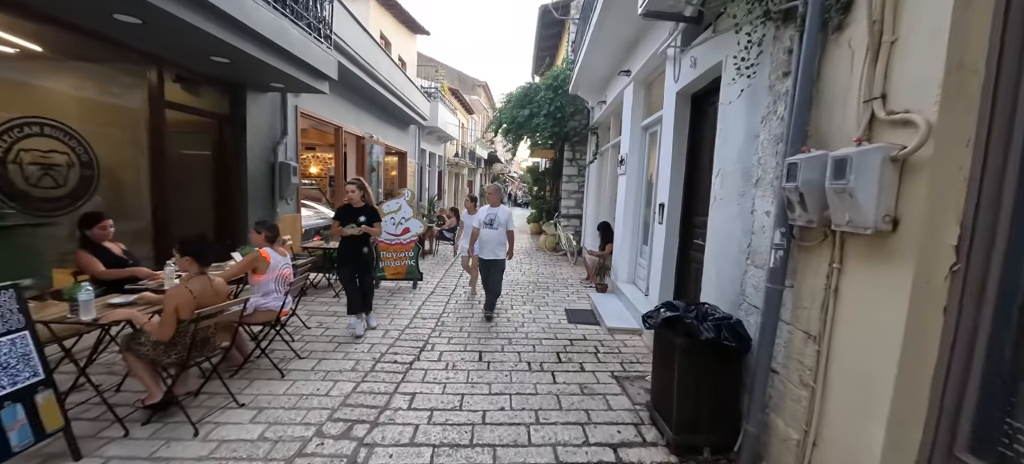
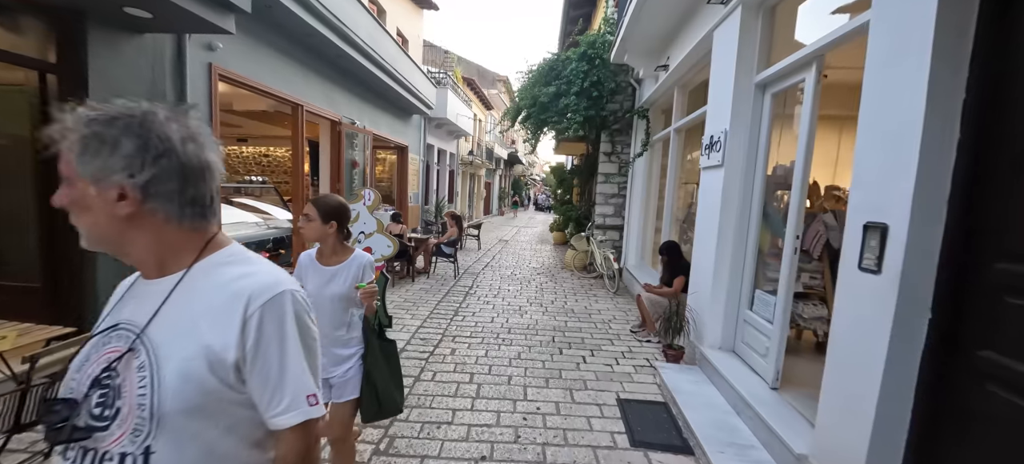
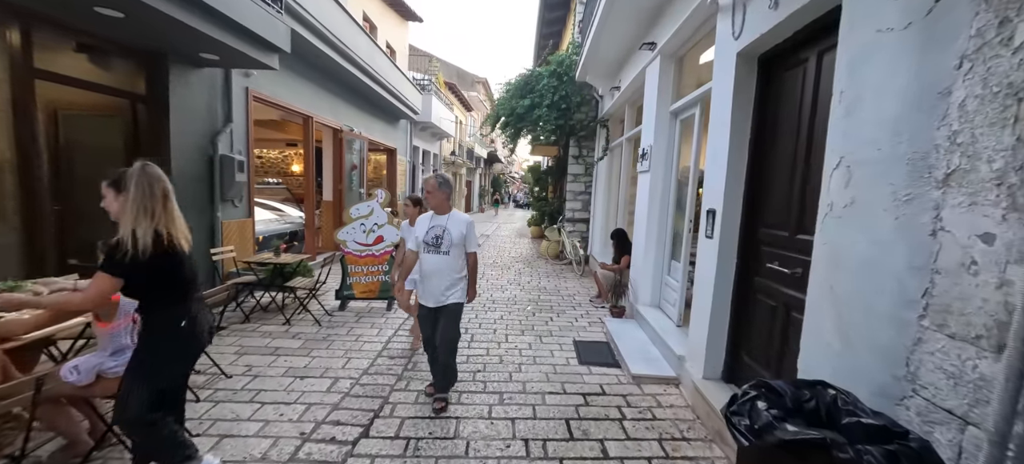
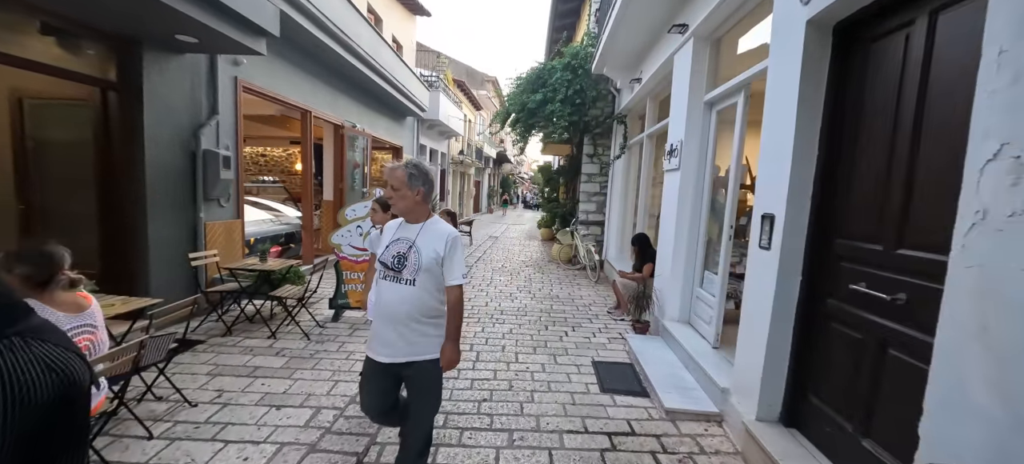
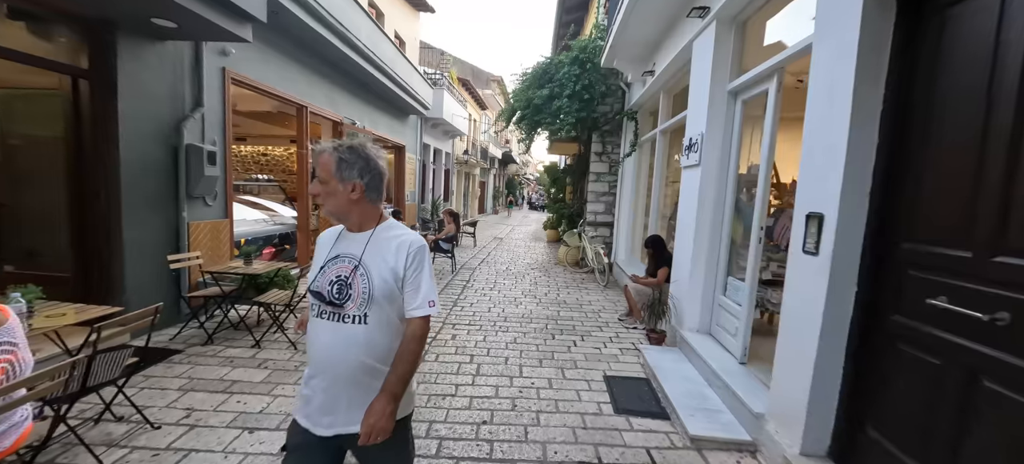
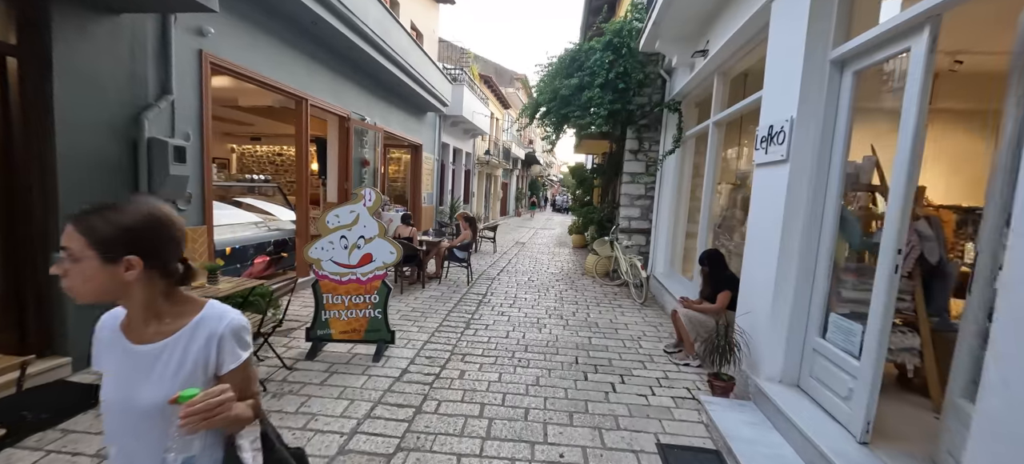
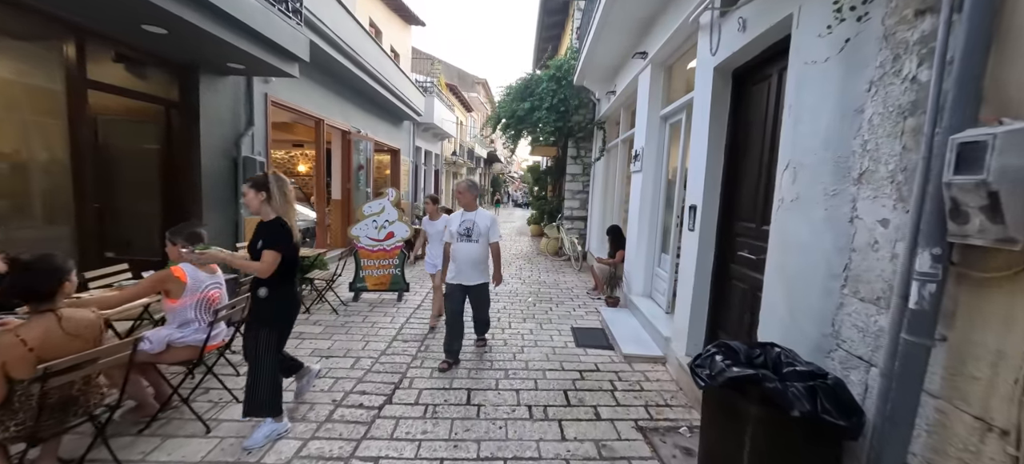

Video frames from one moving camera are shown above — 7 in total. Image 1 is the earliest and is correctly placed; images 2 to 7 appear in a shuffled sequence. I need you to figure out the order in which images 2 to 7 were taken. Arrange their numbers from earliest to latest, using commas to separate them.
7, 3, 4, 5, 2, 6
